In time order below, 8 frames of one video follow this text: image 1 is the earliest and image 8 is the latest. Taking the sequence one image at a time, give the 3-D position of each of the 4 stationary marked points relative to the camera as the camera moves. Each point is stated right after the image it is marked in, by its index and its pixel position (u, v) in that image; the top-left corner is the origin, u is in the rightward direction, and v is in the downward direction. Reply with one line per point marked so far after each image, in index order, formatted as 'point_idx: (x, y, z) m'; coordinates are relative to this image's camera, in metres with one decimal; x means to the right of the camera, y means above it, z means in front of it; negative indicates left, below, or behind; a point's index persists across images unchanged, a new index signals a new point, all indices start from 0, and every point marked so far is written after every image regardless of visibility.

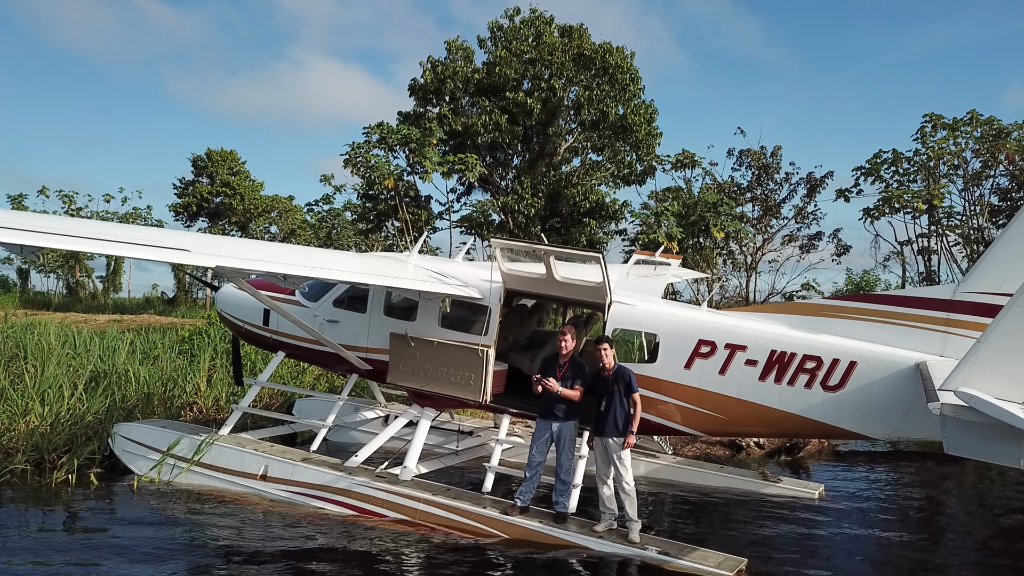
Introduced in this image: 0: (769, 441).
0: (+2.6, -1.5, +8.5) m
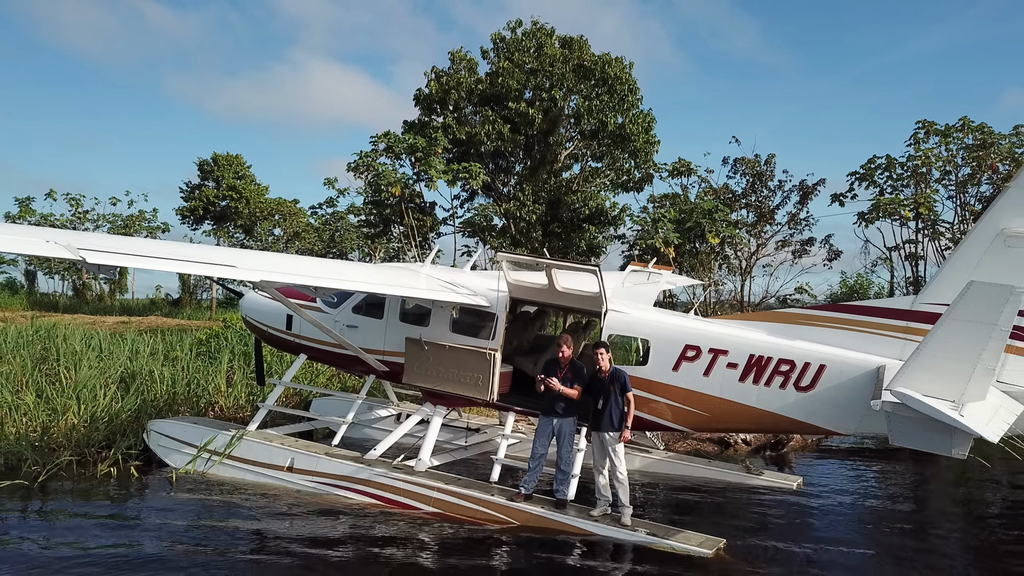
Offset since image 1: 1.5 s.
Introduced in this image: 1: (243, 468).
0: (+2.6, -1.6, +9.1) m
1: (-2.3, -1.5, +7.0) m
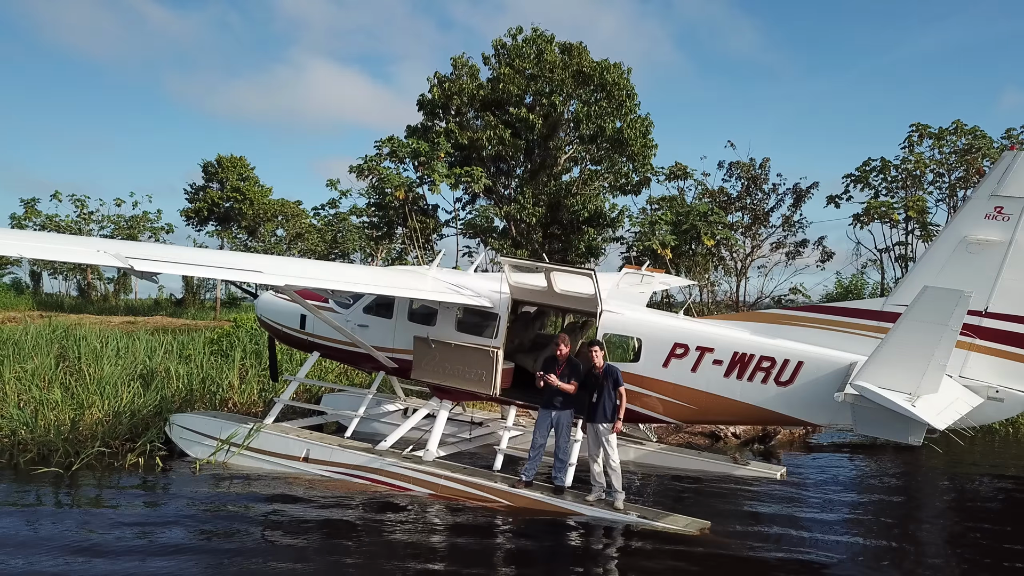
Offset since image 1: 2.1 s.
0: (+2.7, -1.6, +9.5) m
1: (-2.2, -1.5, +7.4) m
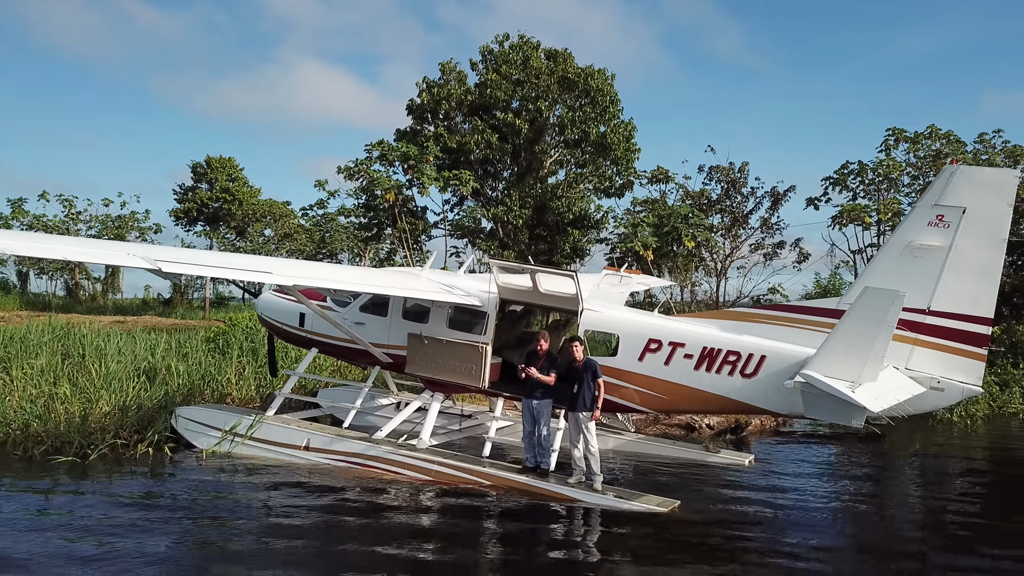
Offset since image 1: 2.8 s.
0: (+2.5, -1.6, +10.1) m
1: (-2.4, -1.5, +7.9) m
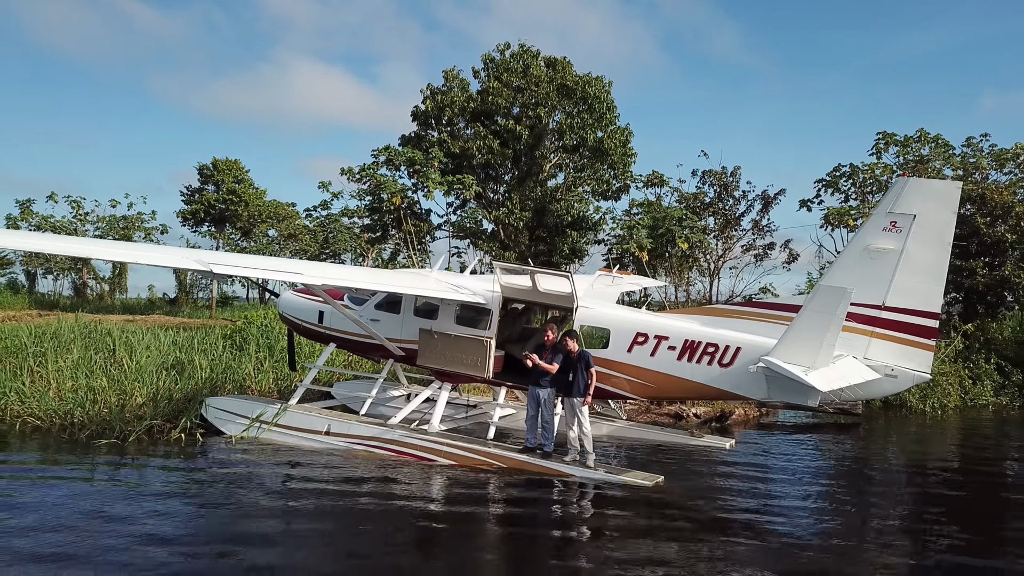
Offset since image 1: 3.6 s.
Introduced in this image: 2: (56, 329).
0: (+2.5, -1.6, +10.8) m
1: (-2.3, -1.5, +8.7) m
2: (-6.8, -0.6, +12.4) m
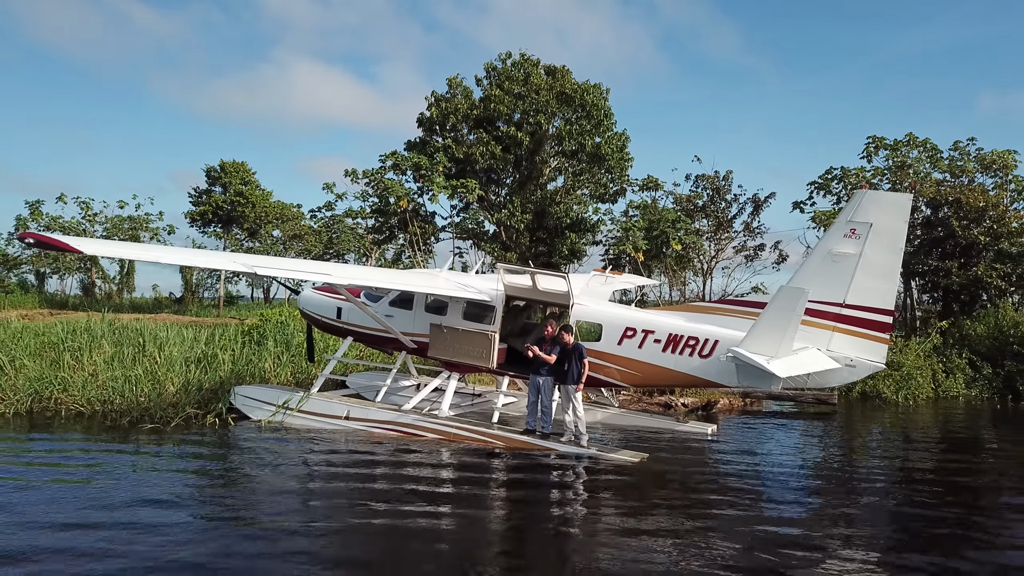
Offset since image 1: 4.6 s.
0: (+2.5, -1.6, +11.7) m
1: (-2.3, -1.5, +9.5) m
2: (-6.8, -0.6, +13.2) m
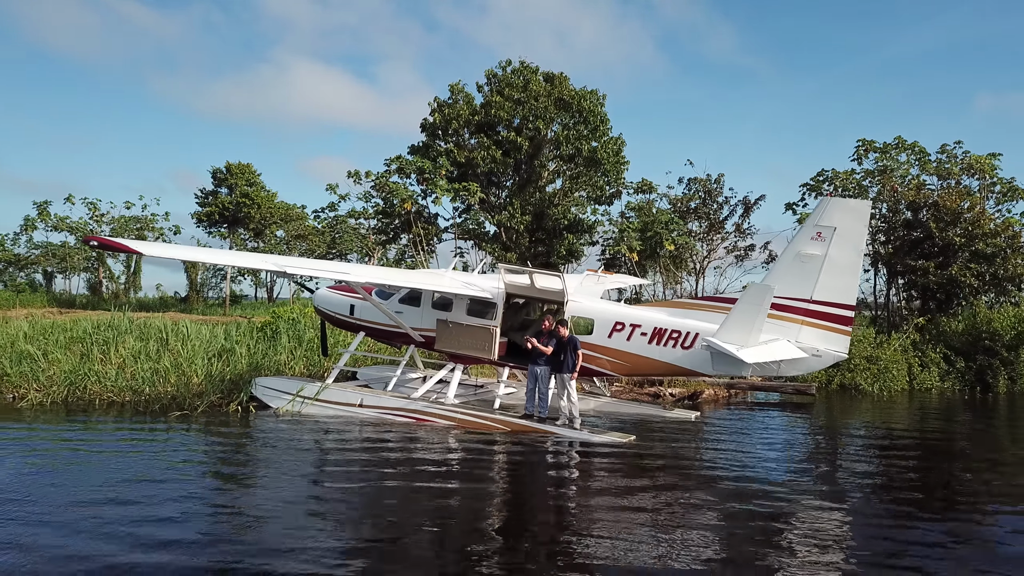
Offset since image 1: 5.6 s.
0: (+2.5, -1.6, +12.5) m
1: (-2.3, -1.5, +10.3) m
2: (-6.8, -0.6, +14.1) m
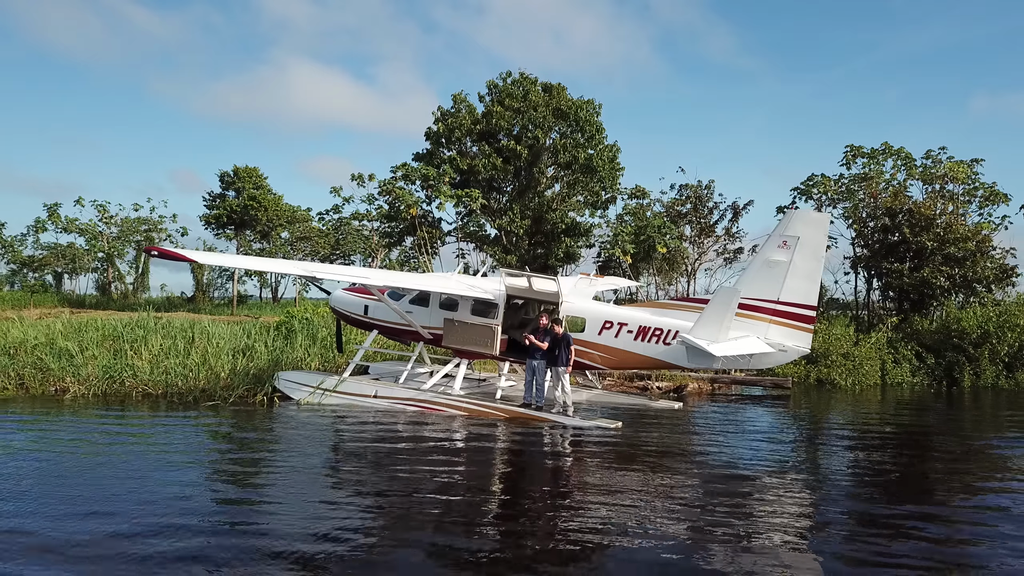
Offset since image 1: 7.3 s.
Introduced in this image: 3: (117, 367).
0: (+2.5, -1.6, +13.5) m
1: (-2.3, -1.5, +11.4) m
2: (-6.8, -0.6, +15.1) m
3: (-6.1, -1.2, +12.7) m
